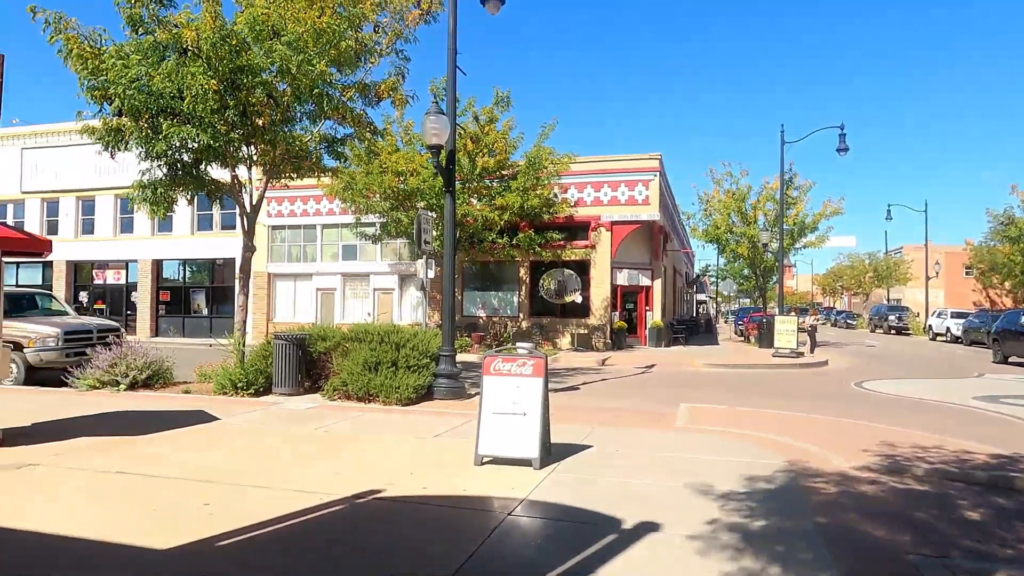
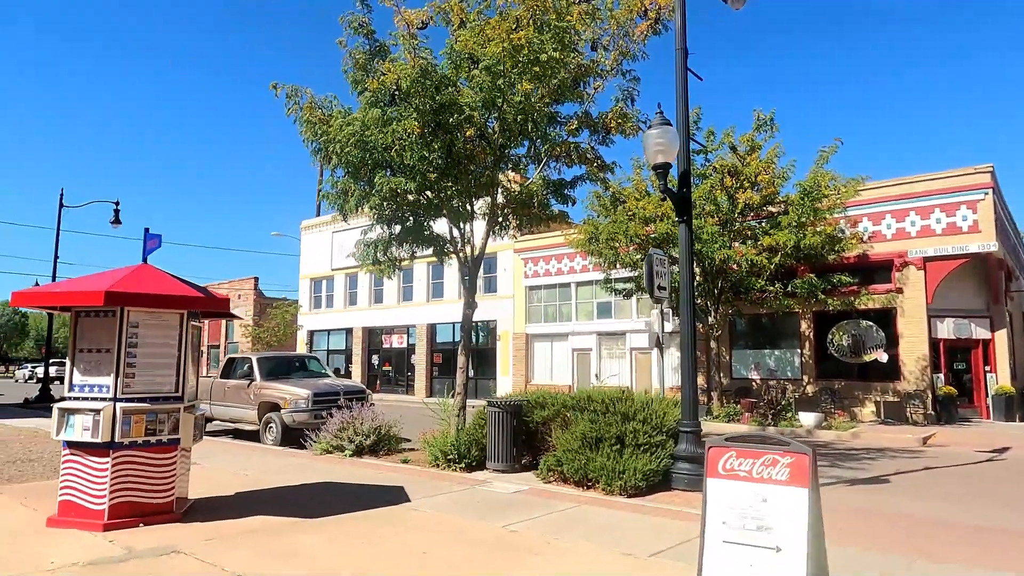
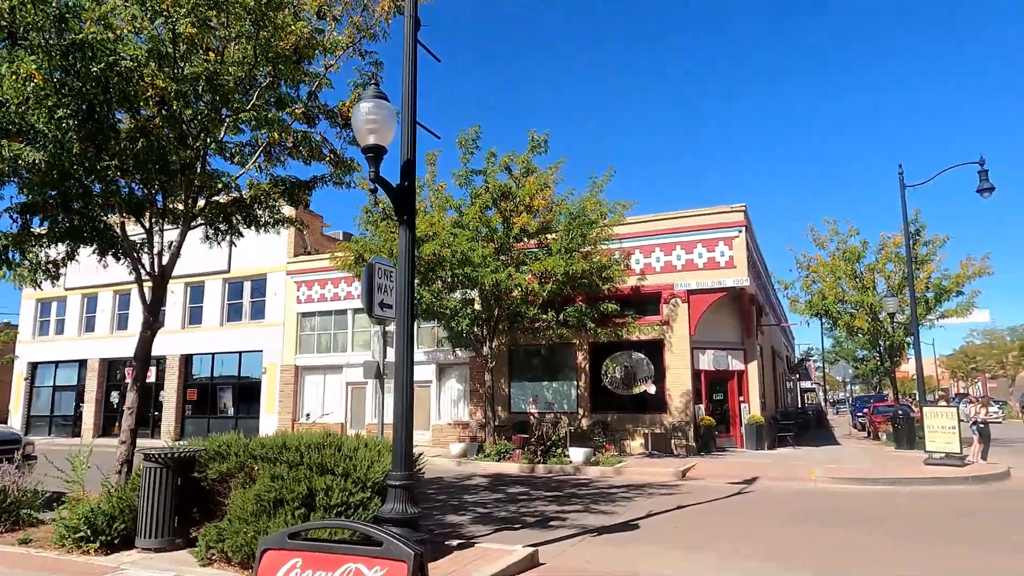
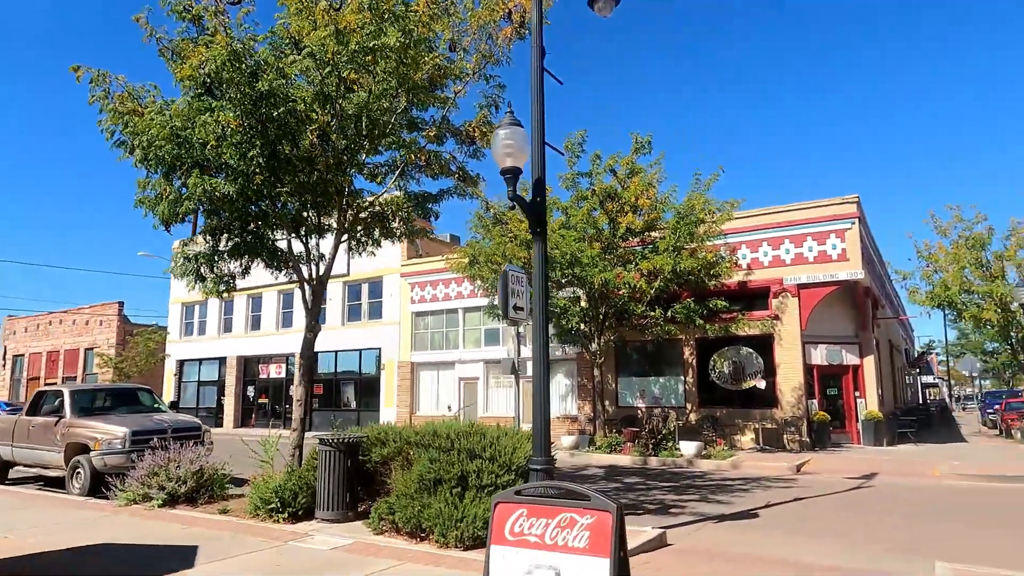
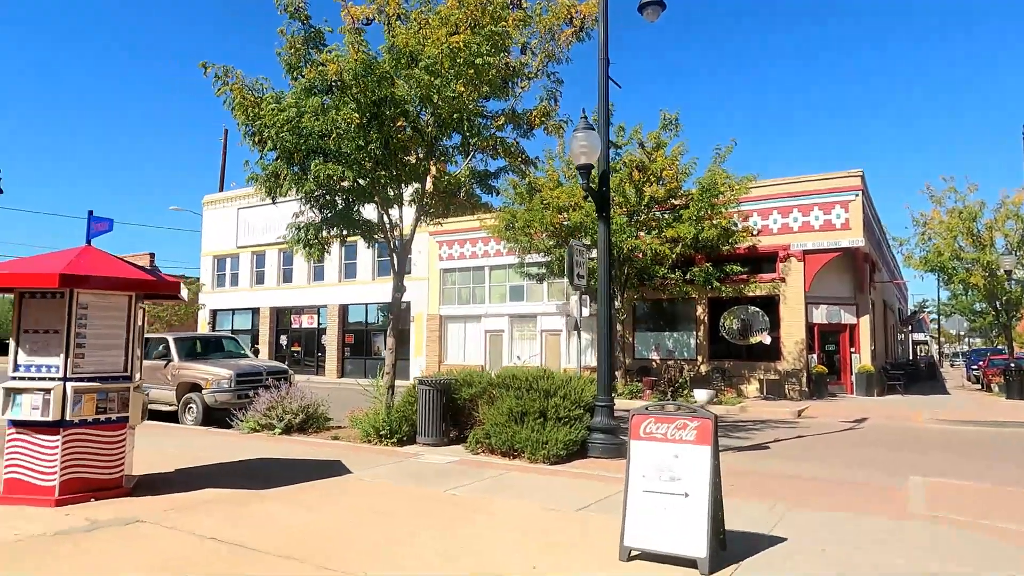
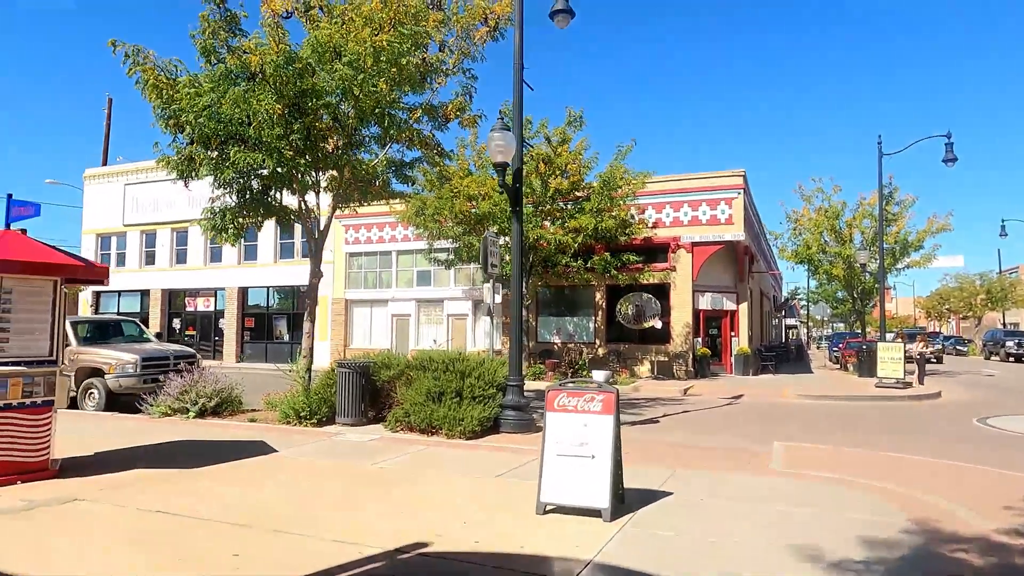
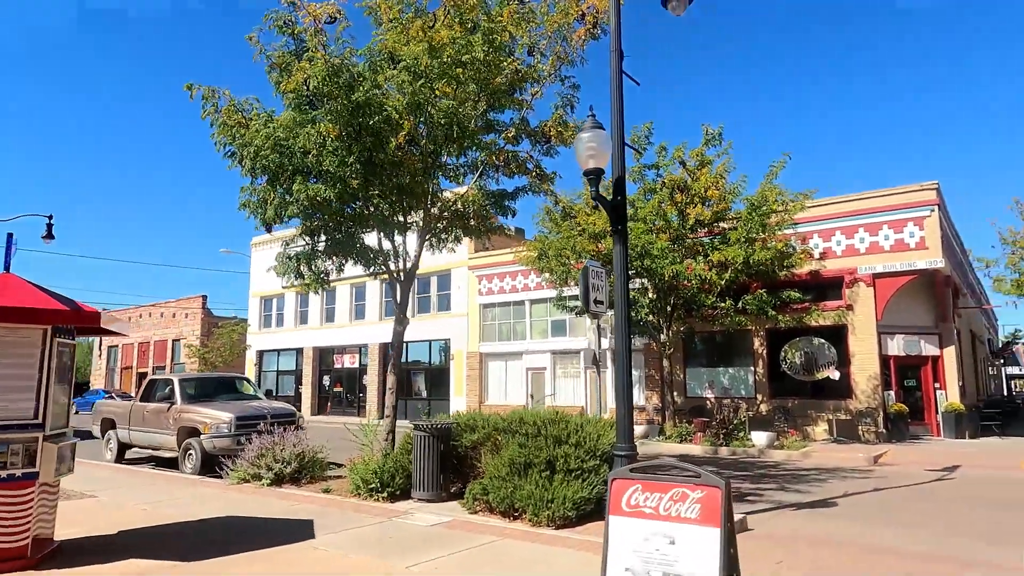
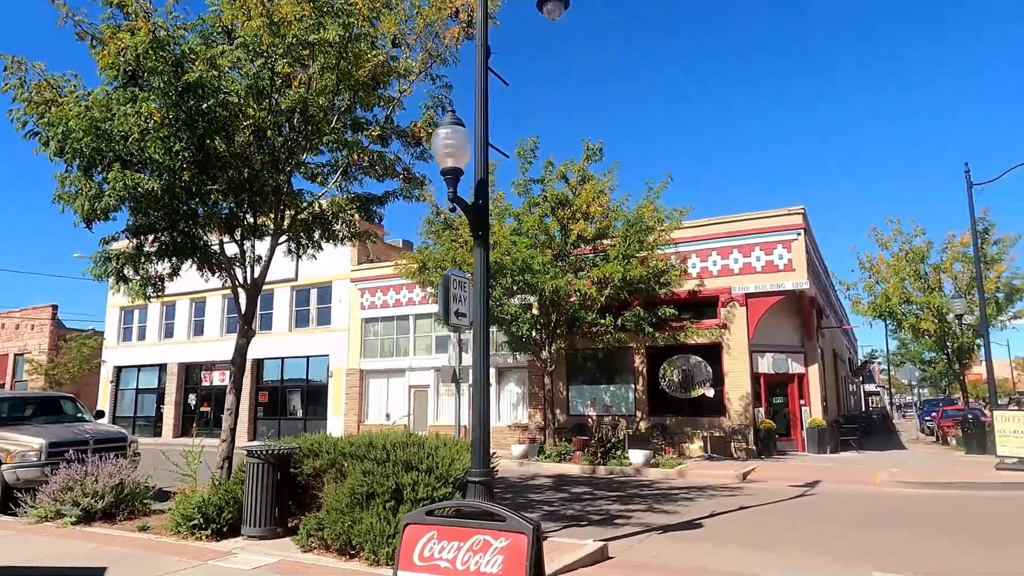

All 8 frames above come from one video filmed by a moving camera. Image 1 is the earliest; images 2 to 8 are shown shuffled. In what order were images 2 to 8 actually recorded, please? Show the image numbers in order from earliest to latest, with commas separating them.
6, 5, 2, 7, 4, 8, 3
